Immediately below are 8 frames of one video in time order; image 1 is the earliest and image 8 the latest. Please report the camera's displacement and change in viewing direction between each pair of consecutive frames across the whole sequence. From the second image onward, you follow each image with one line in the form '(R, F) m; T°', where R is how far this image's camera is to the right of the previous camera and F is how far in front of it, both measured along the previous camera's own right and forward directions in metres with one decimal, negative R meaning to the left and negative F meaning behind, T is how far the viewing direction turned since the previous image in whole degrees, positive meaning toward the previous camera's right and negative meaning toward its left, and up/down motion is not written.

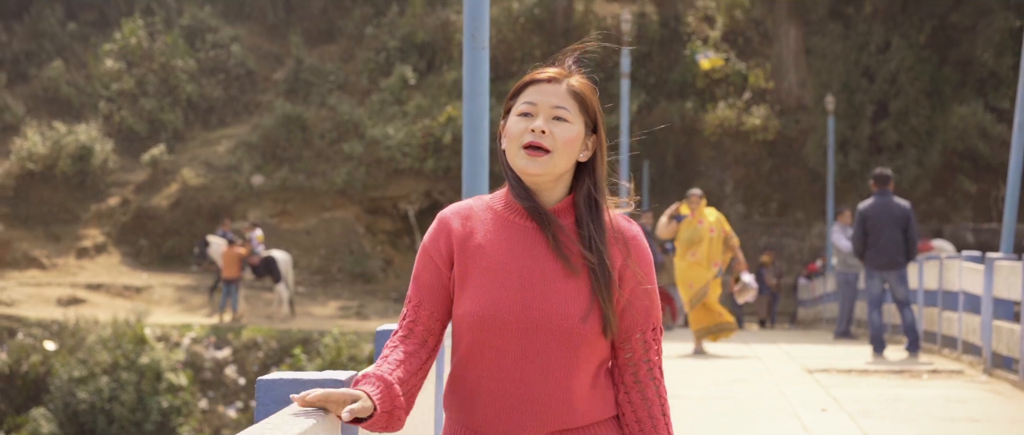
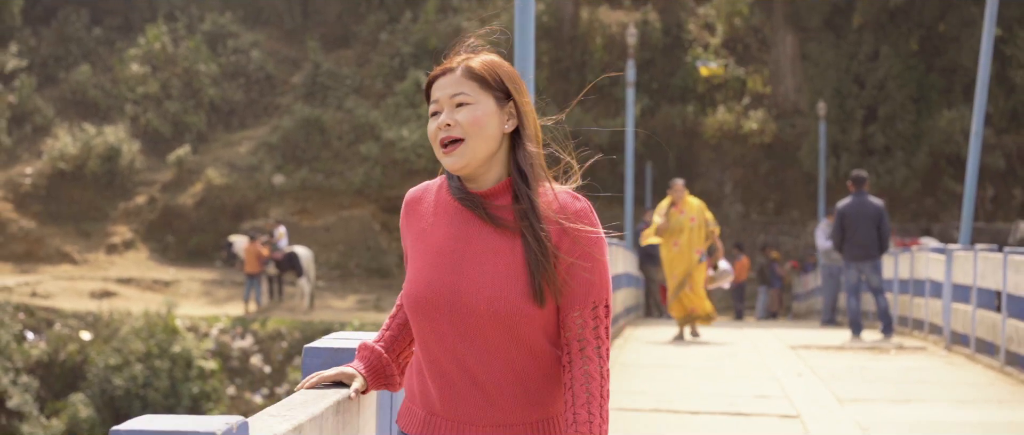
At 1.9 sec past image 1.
(-0.2, -1.4) m; 0°
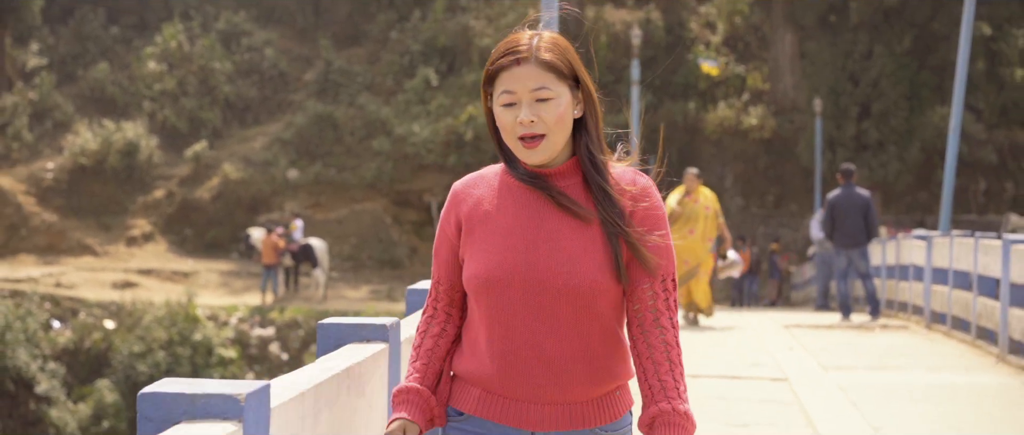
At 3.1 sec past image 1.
(-0.1, -1.0) m; 0°
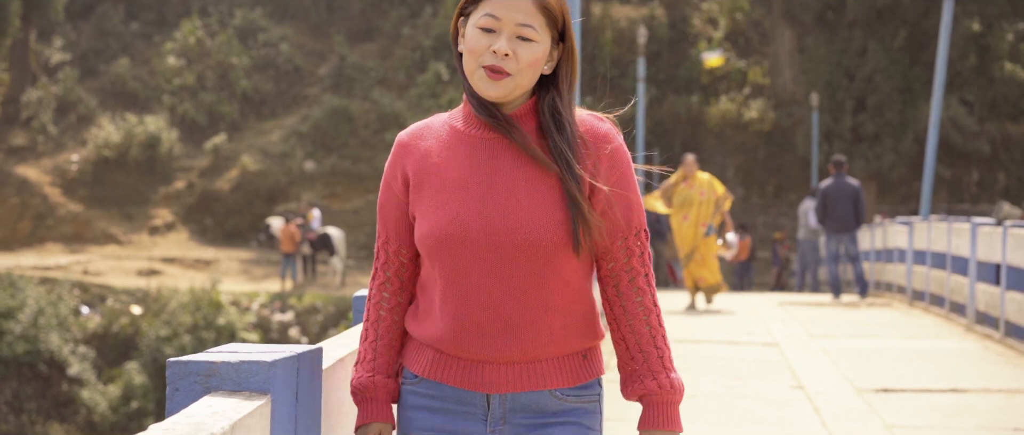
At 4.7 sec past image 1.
(-0.2, -1.1) m; 0°
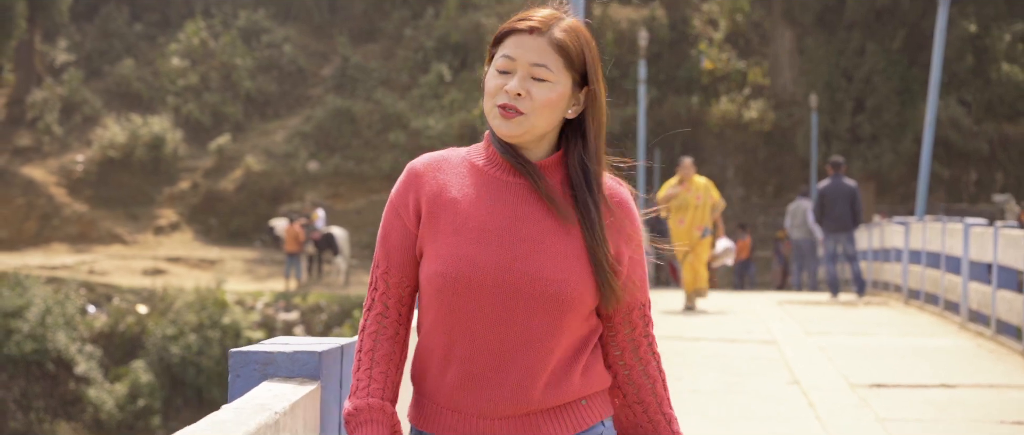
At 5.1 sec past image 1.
(0.0, -0.3) m; 0°
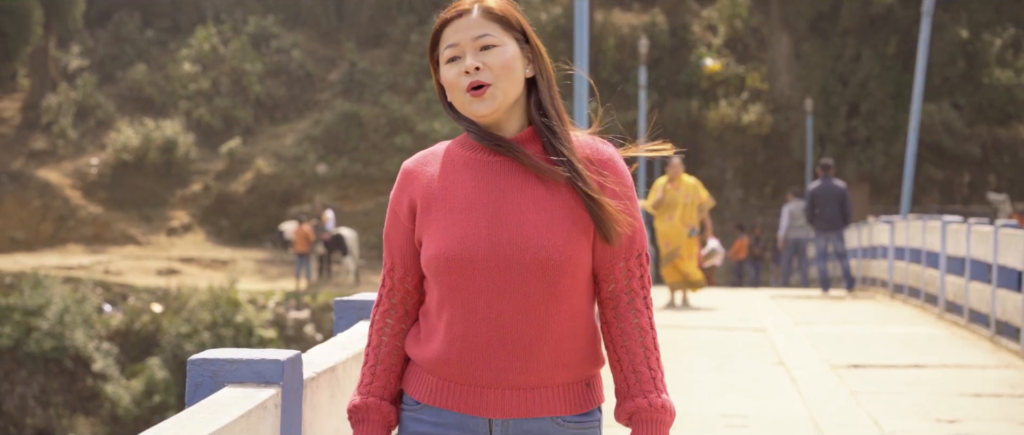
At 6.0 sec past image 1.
(-0.1, -0.8) m; 0°
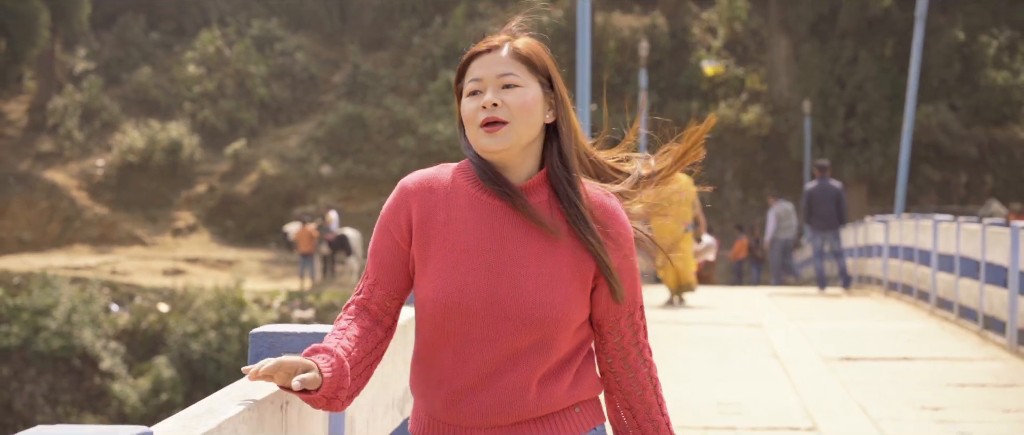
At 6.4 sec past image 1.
(0.0, -0.4) m; 0°
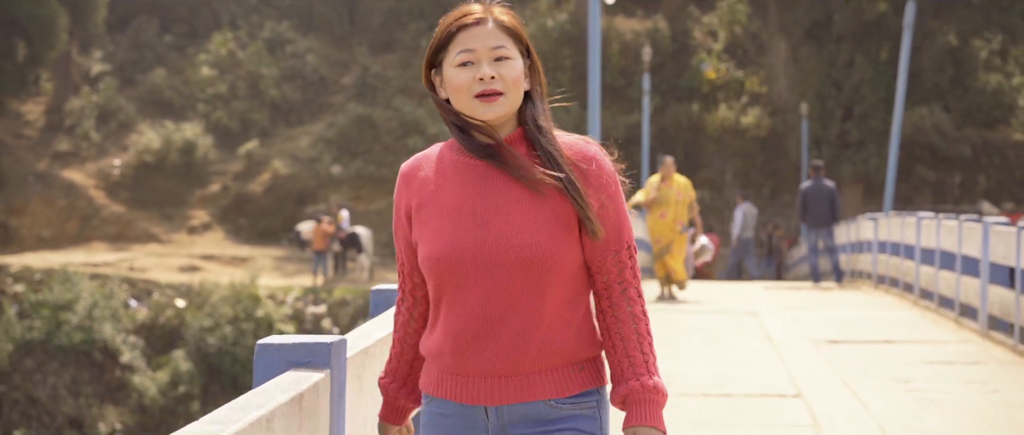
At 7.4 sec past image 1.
(-0.1, -0.9) m; 0°
